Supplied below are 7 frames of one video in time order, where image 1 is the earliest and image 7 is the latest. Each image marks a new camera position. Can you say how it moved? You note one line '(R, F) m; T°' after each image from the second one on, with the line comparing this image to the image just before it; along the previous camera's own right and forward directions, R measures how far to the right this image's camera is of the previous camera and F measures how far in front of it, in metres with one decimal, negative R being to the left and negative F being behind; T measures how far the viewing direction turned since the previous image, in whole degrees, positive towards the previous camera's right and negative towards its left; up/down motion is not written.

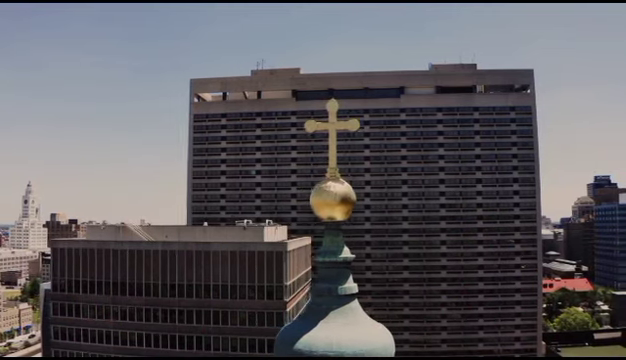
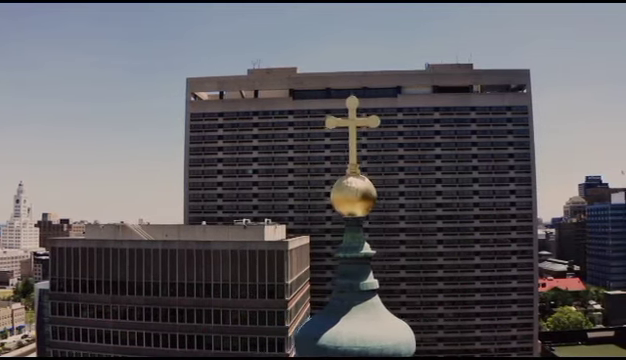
(-0.5, 0.0) m; +1°
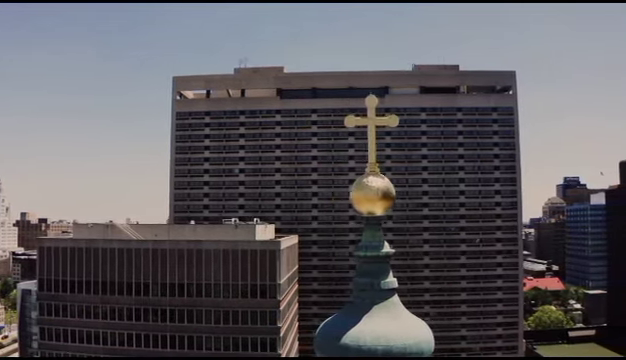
(-0.7, 0.0) m; +2°
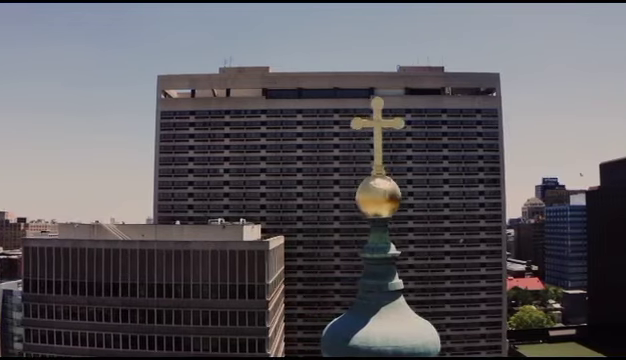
(-0.5, 0.0) m; +2°
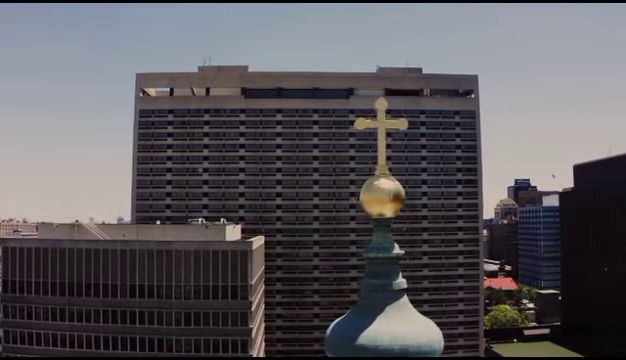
(-0.5, 0.0) m; +2°
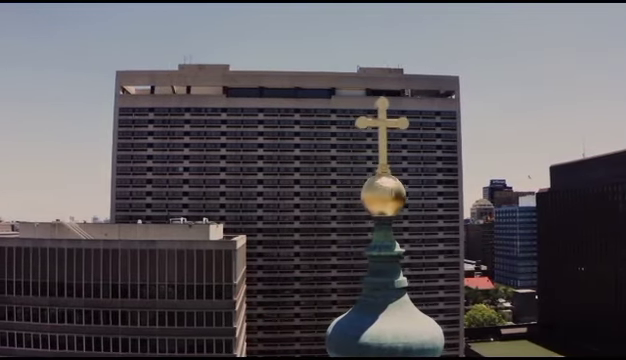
(-0.4, 0.0) m; +2°
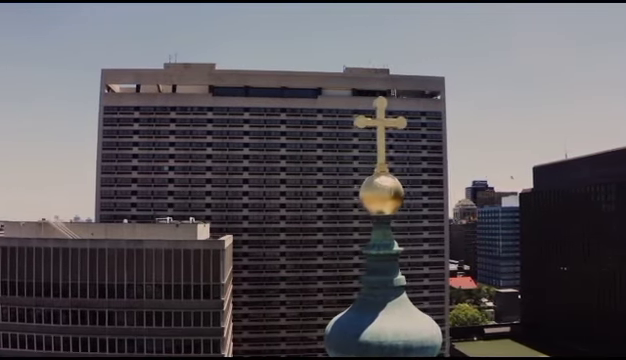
(-0.3, -0.1) m; +2°
